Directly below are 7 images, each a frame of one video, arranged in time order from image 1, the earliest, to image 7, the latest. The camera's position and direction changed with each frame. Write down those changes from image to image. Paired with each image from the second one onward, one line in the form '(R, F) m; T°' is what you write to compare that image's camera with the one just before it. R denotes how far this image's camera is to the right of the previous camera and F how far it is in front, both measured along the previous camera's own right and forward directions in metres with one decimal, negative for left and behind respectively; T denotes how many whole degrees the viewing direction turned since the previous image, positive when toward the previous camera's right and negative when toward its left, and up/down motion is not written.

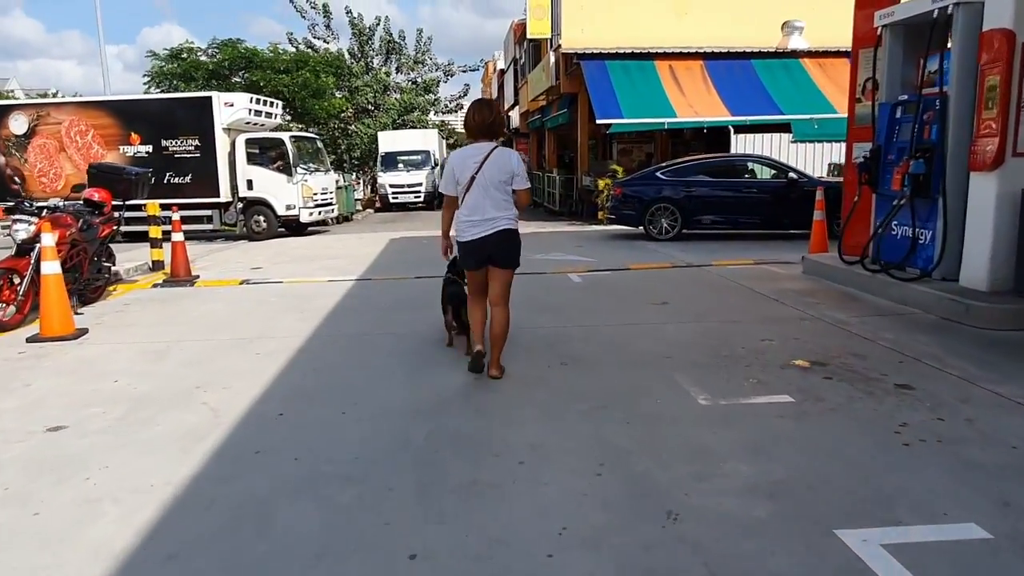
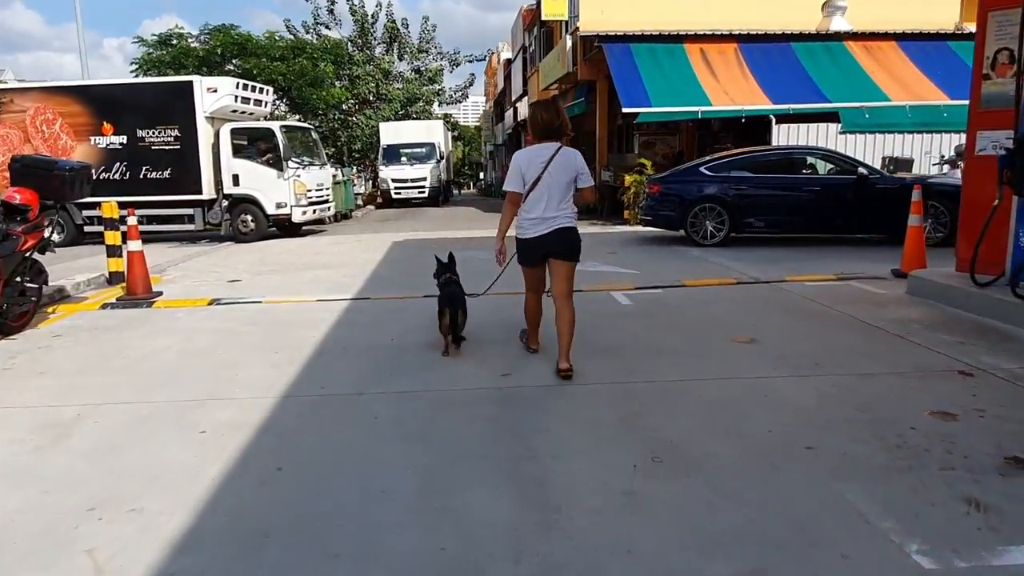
(-0.3, +1.9) m; 0°
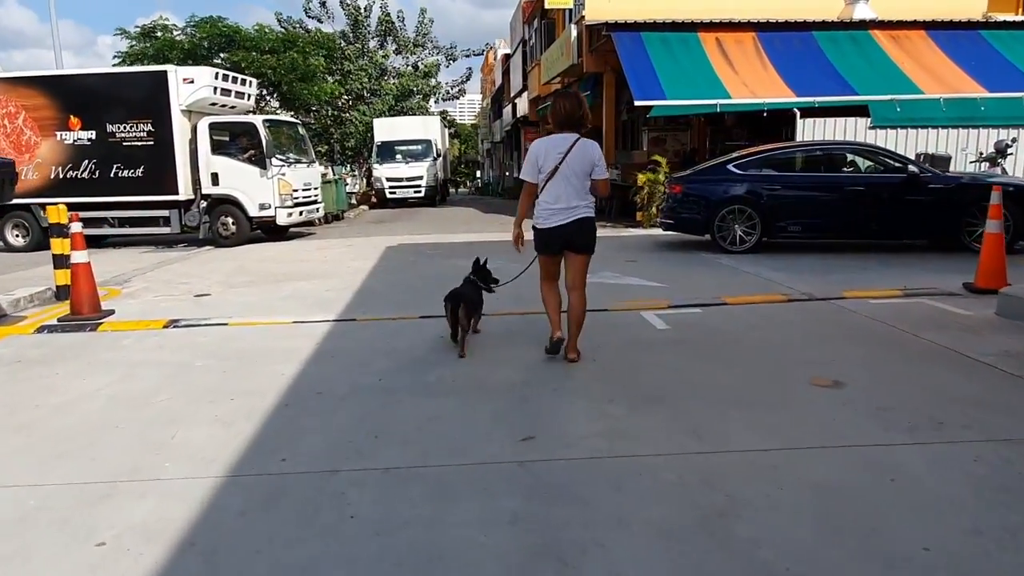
(-0.1, +1.3) m; 0°
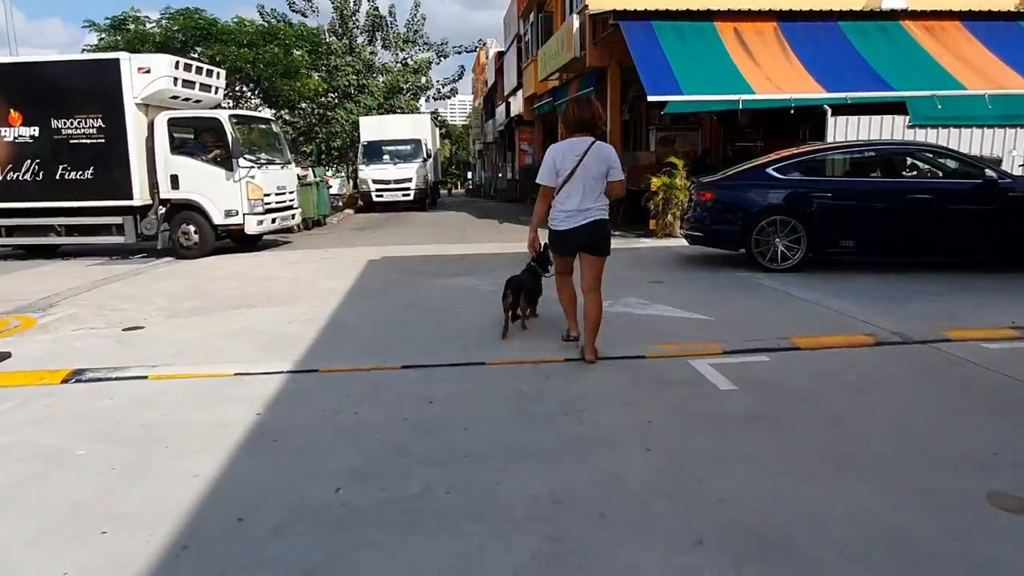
(-0.1, +1.7) m; +1°
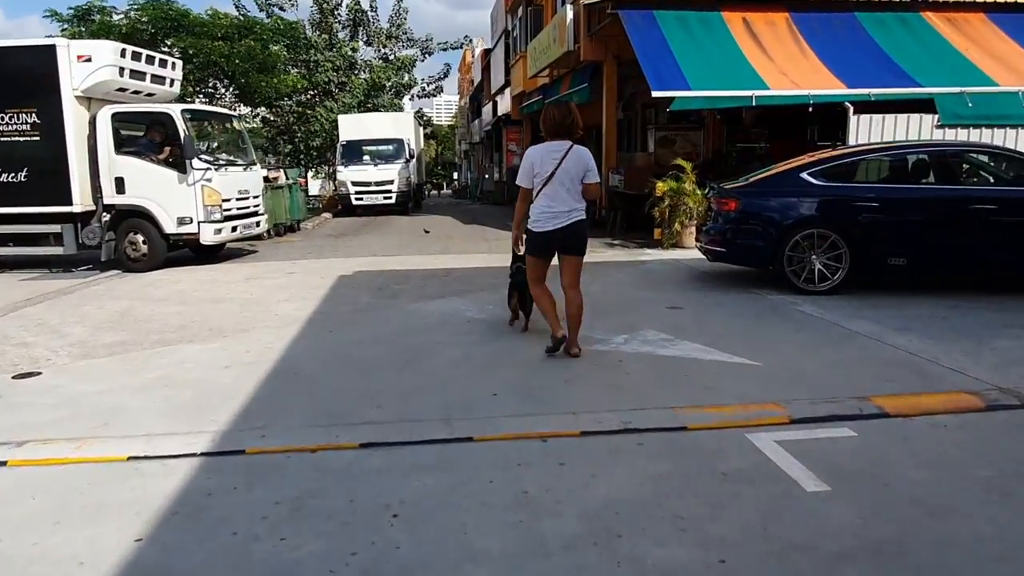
(-0.1, +1.5) m; +1°
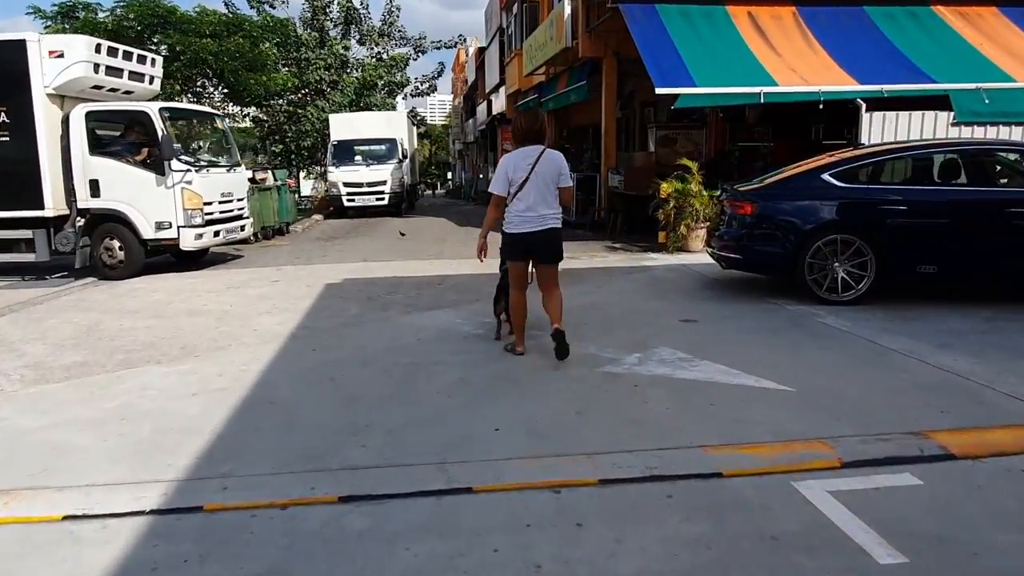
(-0.1, +0.6) m; 0°
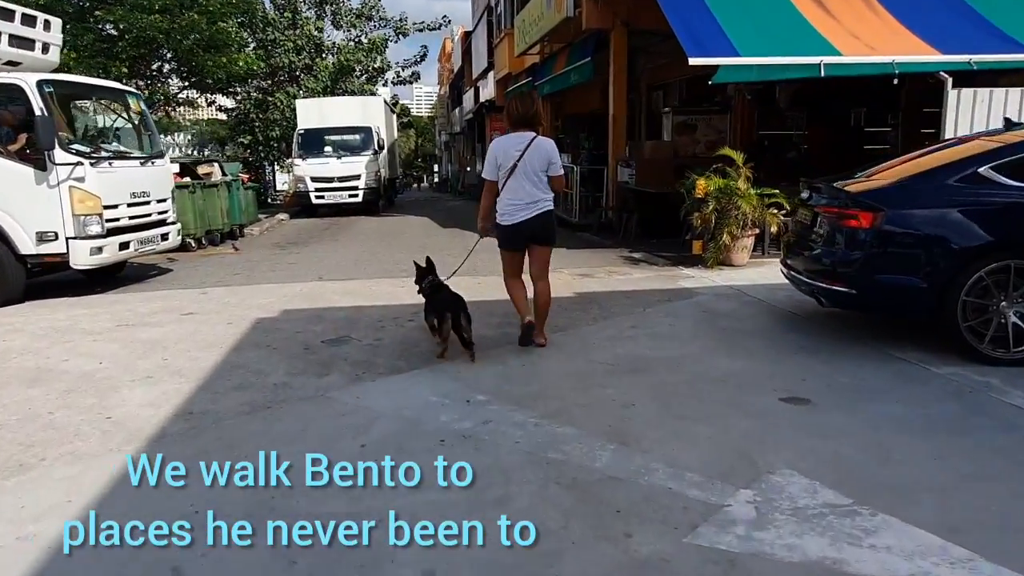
(-0.1, +2.7) m; +1°
